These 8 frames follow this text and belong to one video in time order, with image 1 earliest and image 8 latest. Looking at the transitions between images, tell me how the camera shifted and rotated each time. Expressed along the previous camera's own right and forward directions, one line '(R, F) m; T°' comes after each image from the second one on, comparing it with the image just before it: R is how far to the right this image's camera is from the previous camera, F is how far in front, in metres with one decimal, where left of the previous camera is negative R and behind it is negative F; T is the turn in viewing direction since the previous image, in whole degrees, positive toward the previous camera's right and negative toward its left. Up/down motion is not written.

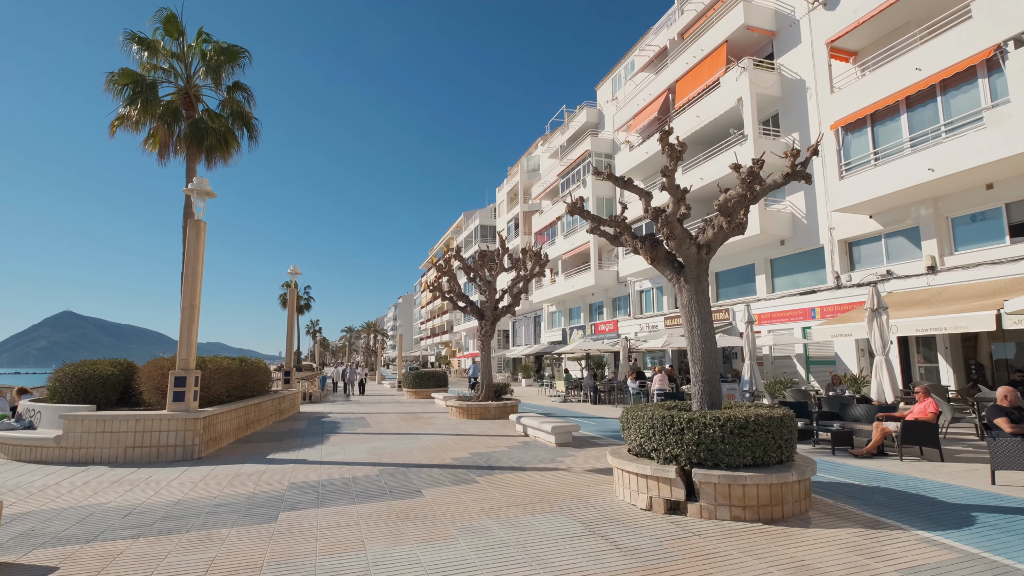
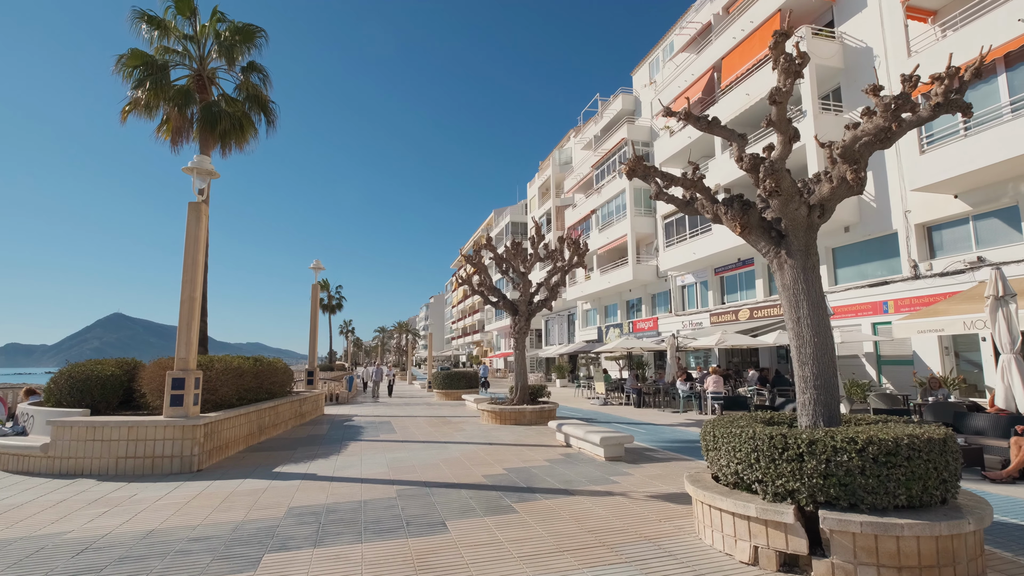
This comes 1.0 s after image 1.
(-0.1, +1.4) m; -3°
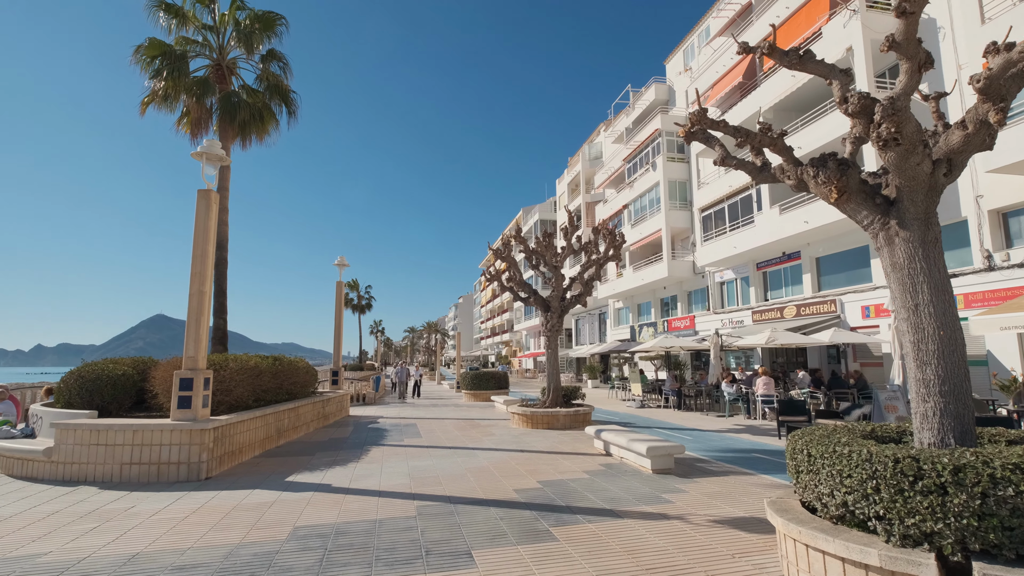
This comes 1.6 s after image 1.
(-0.1, +0.9) m; -3°
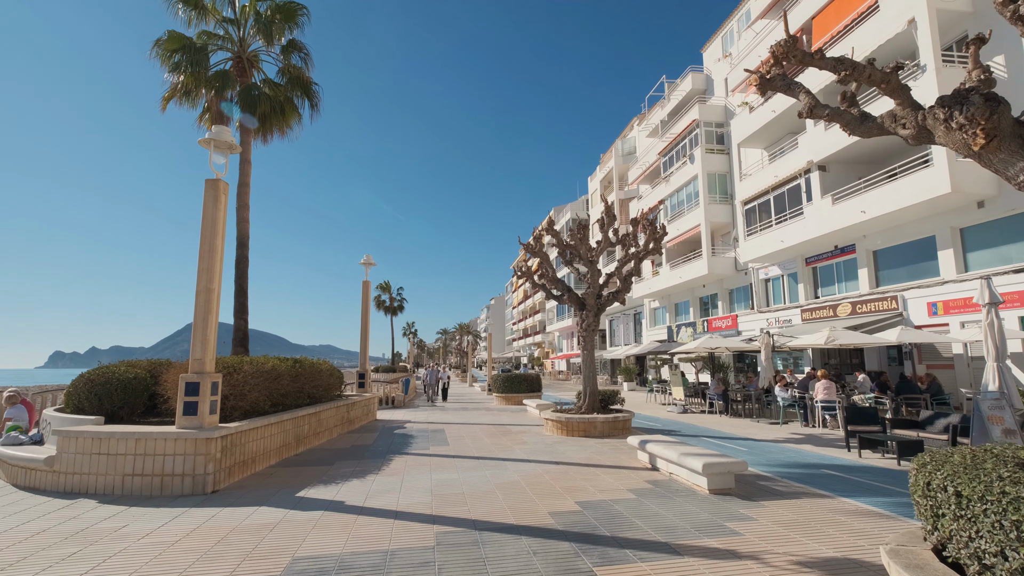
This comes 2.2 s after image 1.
(0.0, +0.9) m; -3°
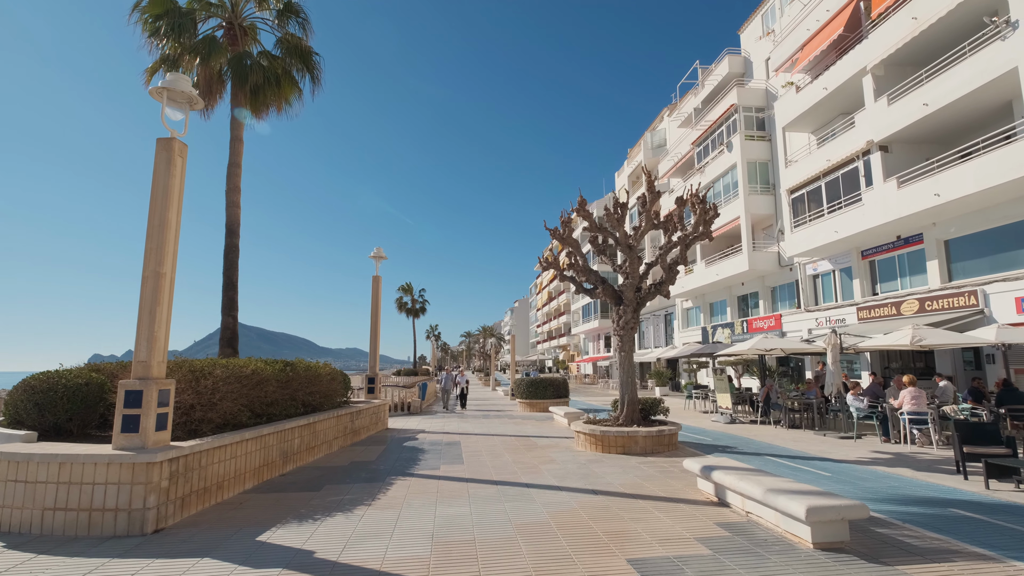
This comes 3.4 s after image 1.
(0.0, +1.7) m; -3°
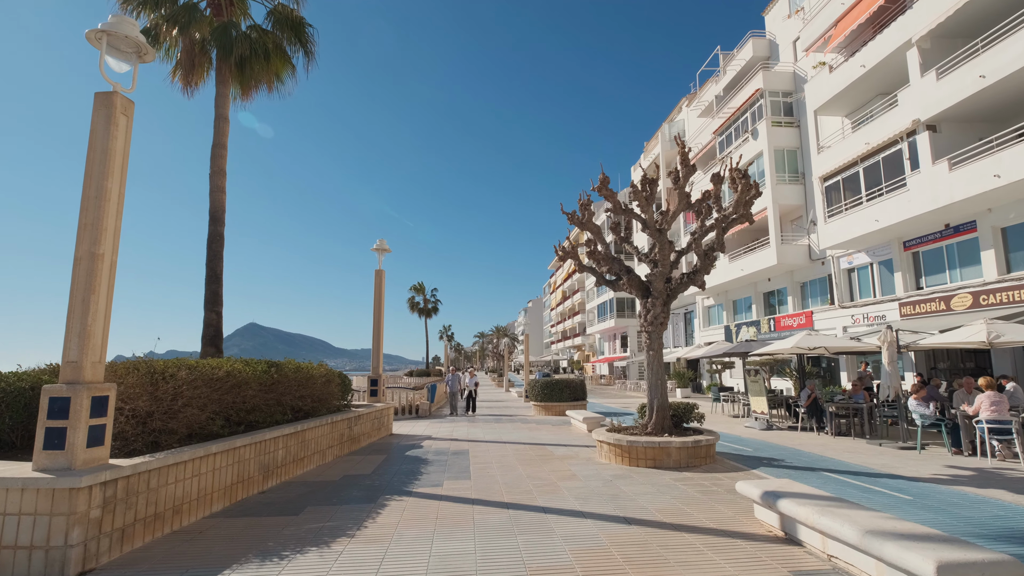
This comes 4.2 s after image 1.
(0.0, +1.2) m; -1°
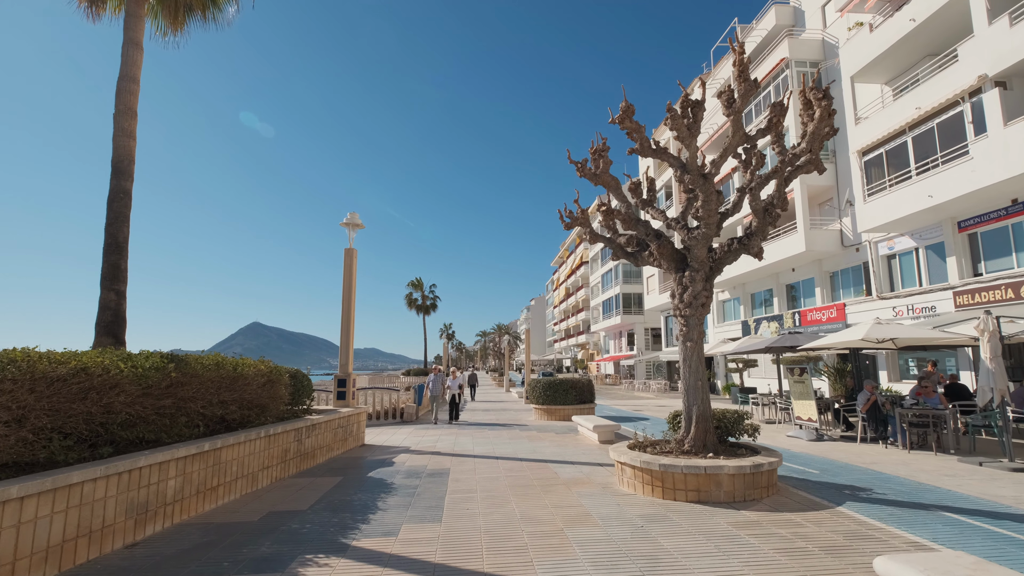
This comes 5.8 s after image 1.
(+0.2, +2.3) m; 0°
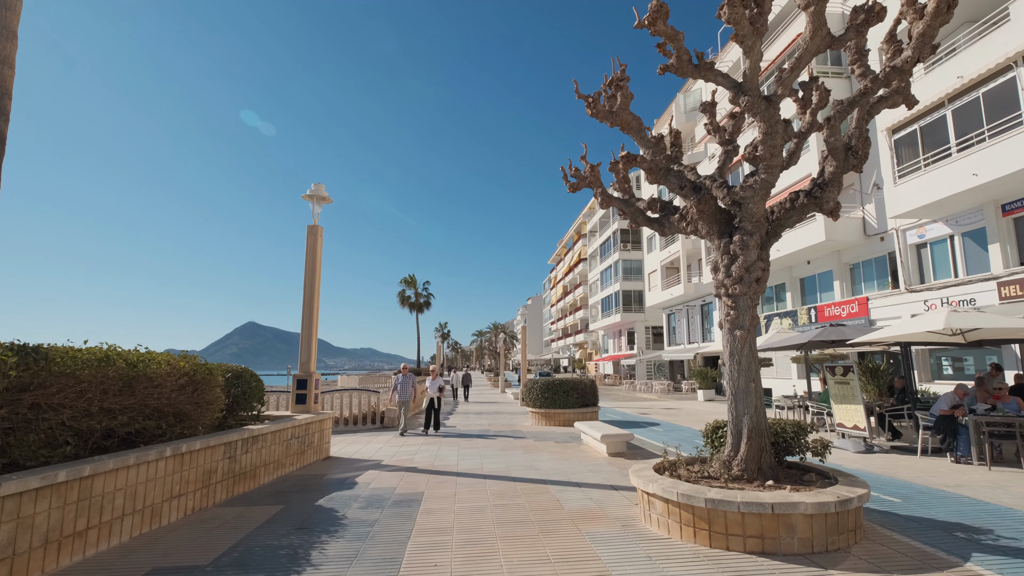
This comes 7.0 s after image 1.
(+0.1, +1.8) m; 0°
